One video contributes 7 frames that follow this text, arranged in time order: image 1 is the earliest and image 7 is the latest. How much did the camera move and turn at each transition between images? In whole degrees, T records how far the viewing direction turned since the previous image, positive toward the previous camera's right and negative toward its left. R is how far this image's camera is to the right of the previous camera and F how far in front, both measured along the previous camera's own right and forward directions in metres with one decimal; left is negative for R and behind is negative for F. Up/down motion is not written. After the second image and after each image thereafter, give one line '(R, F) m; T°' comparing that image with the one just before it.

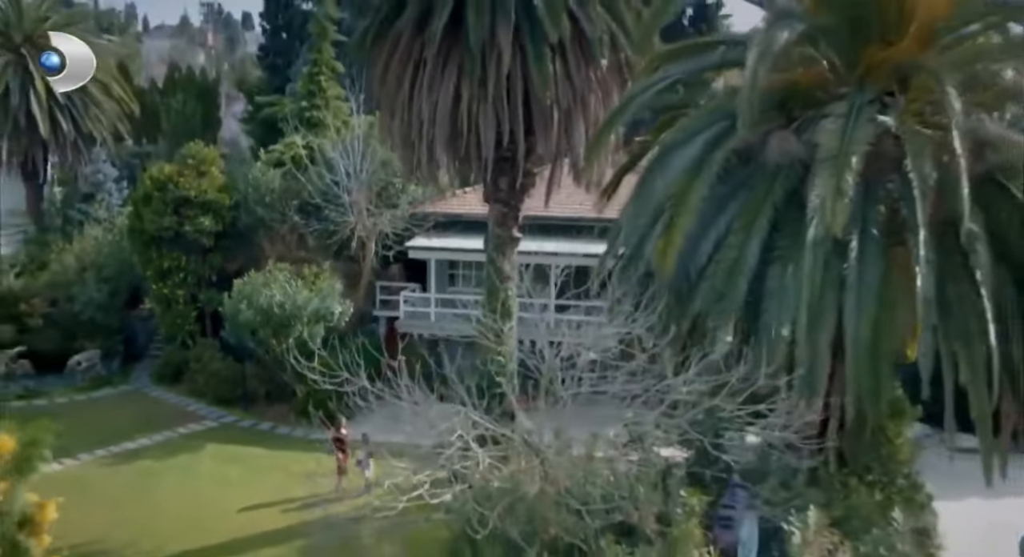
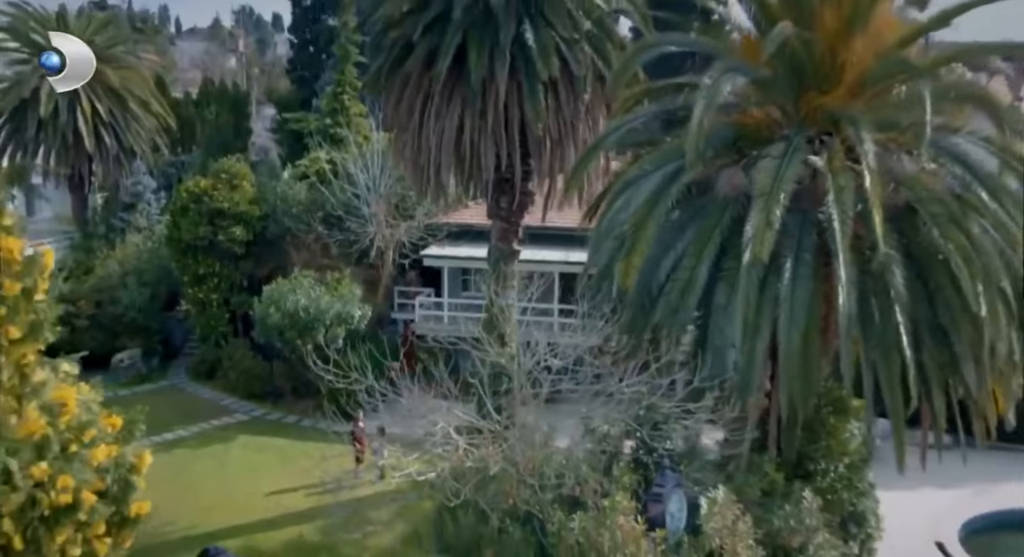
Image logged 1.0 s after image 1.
(+0.4, -1.5) m; -2°
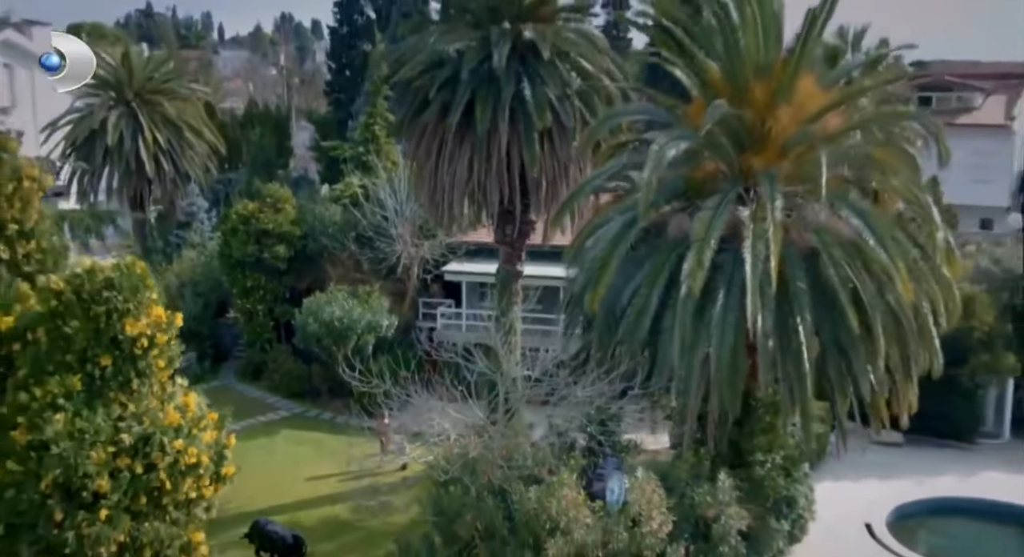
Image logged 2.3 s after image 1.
(+0.6, -2.6) m; -2°
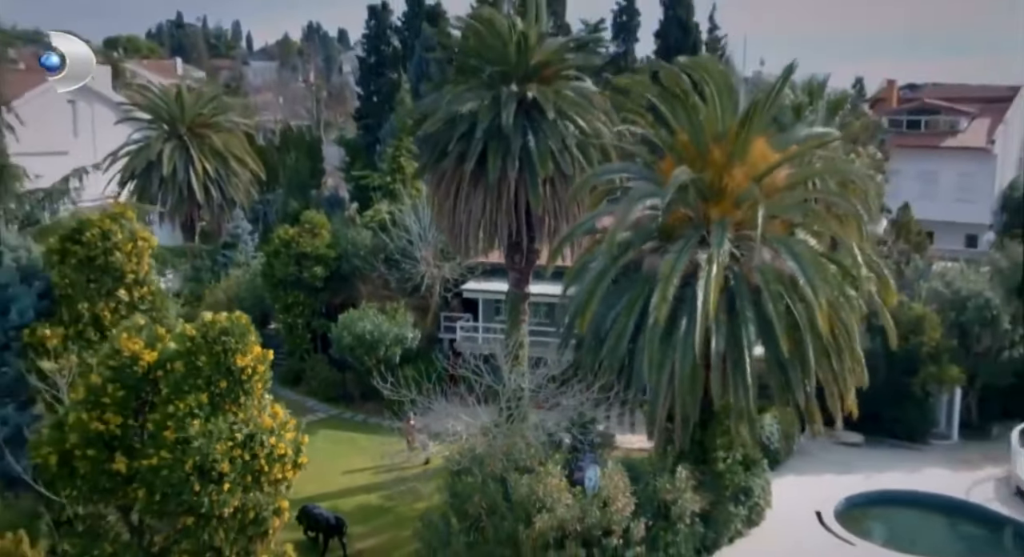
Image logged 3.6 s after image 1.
(+0.3, -2.9) m; -1°
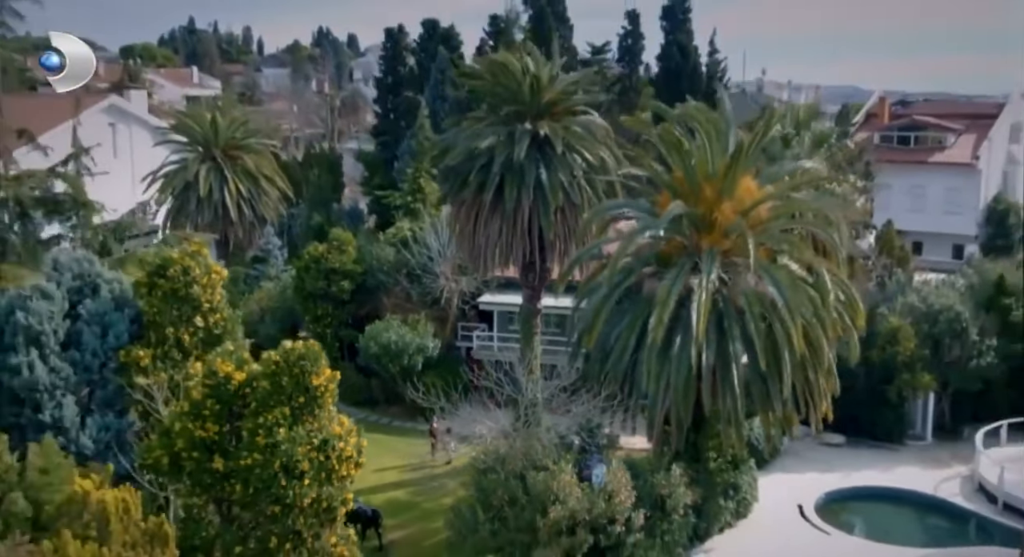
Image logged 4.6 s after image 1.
(-0.2, -2.2) m; 0°
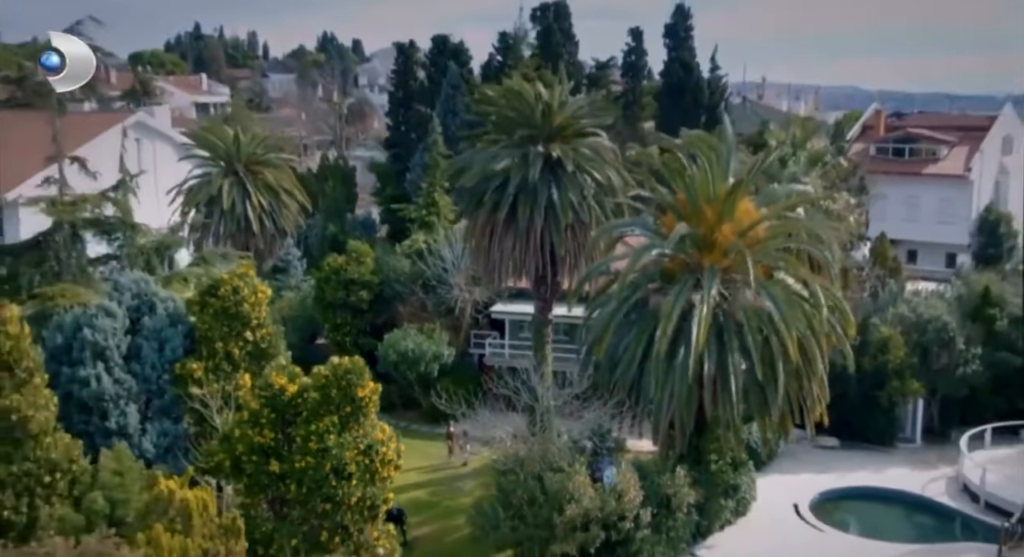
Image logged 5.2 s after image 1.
(-0.3, -1.4) m; 0°
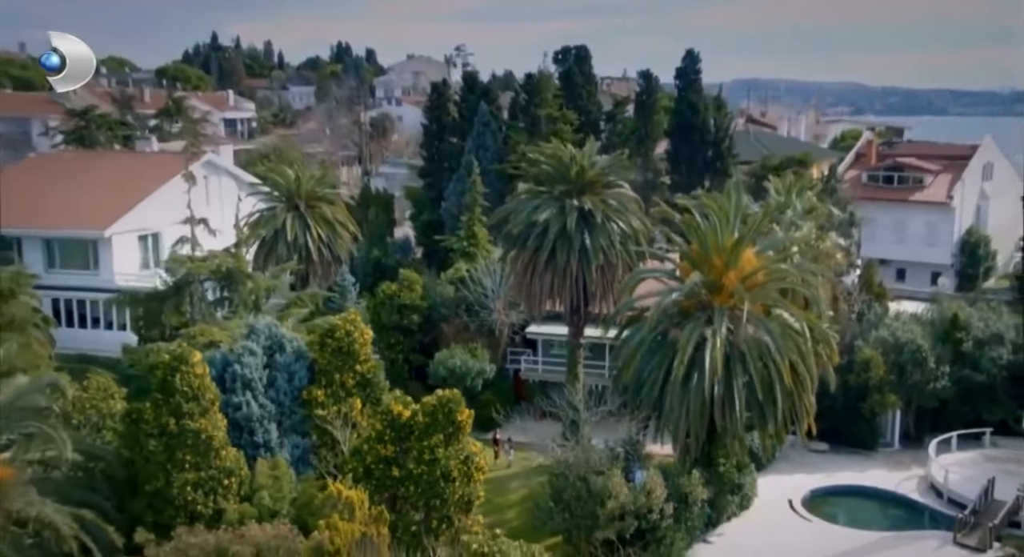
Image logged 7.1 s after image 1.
(-0.9, -4.4) m; 0°
